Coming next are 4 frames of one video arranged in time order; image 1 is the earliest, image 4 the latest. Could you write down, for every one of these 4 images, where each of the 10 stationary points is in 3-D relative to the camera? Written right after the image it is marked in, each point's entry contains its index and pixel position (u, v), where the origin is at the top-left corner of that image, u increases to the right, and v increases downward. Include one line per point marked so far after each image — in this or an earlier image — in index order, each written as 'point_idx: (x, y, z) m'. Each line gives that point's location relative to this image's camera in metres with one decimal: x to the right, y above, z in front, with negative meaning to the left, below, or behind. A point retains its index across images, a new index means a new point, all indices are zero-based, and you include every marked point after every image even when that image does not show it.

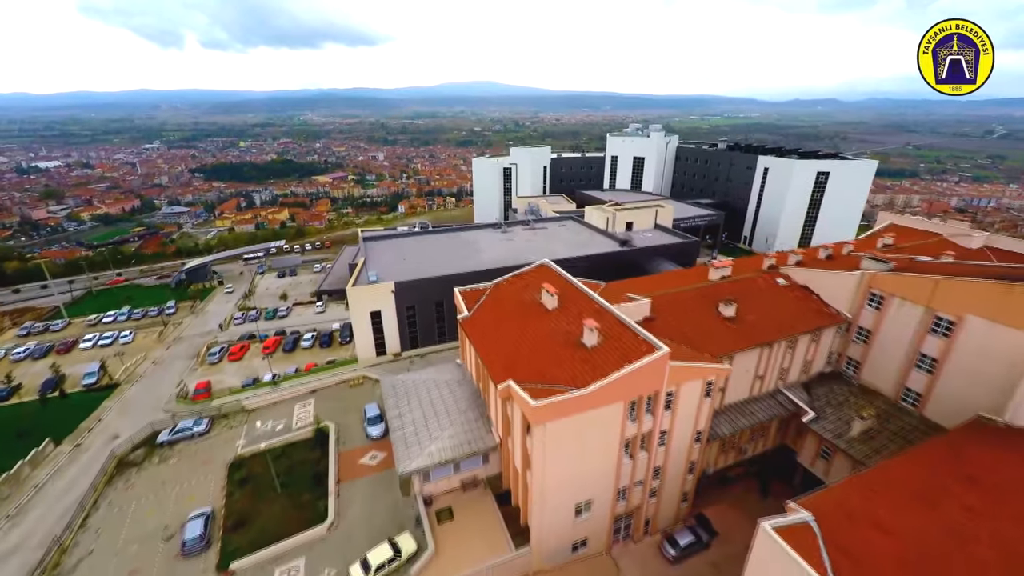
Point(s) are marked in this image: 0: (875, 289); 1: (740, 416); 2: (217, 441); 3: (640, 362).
0: (+13.5, 0.0, +16.1) m
1: (+8.3, -4.7, +15.6) m
2: (-12.6, -6.6, +18.4) m
3: (+3.5, -2.1, +11.9) m
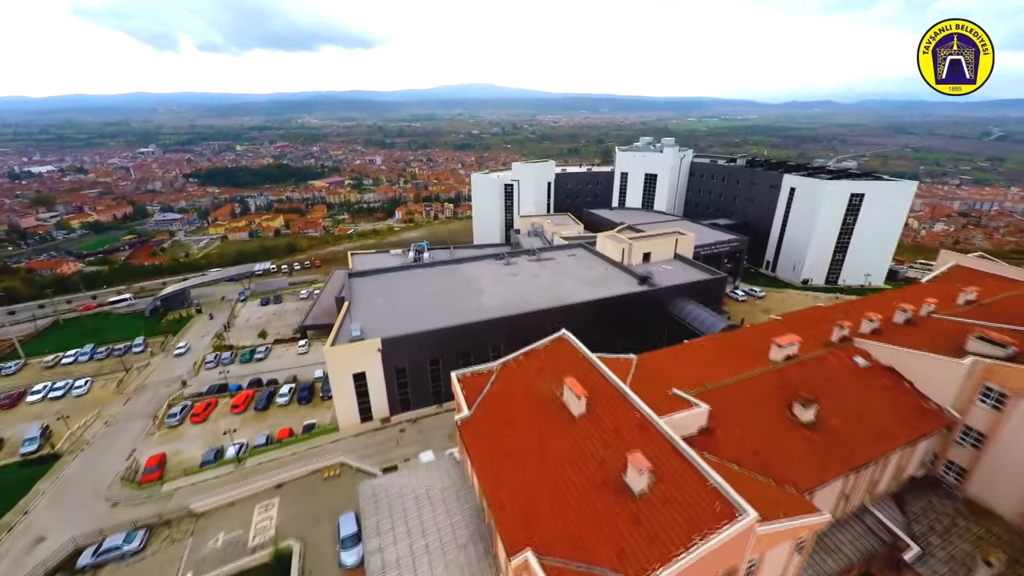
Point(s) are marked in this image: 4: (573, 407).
0: (+13.9, -2.7, +12.5) m
1: (+8.7, -7.4, +12.0) m
2: (-12.3, -9.4, +14.7) m
3: (+3.9, -4.8, +8.3) m
4: (+1.7, -3.3, +11.8) m
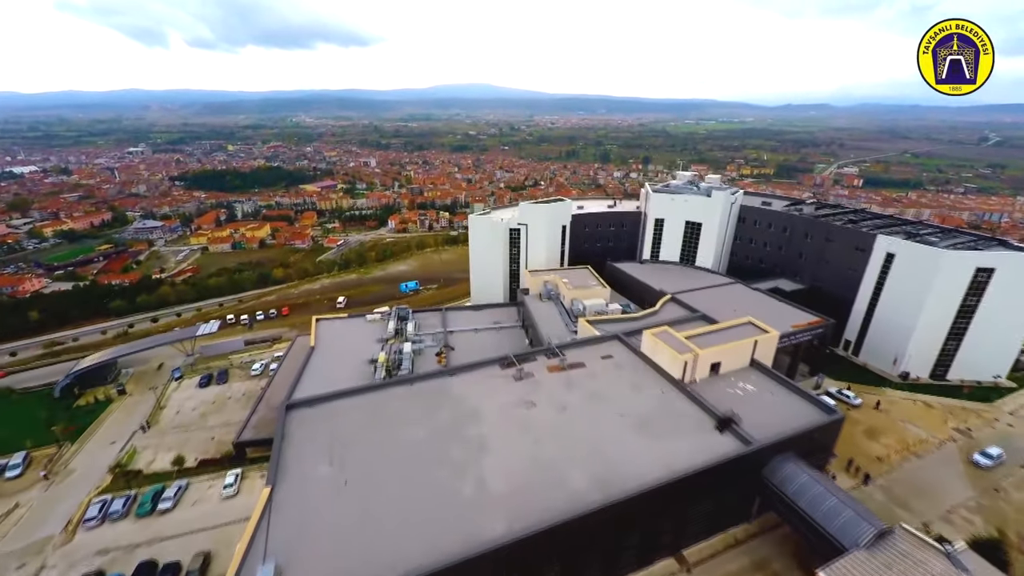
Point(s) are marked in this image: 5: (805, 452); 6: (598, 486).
0: (+14.7, -9.1, +3.5) m
1: (+9.5, -13.8, +2.9) m
2: (-11.5, -15.7, +5.4) m
3: (+4.8, -11.1, -0.9) m
4: (+2.5, -9.6, +2.7) m
5: (+12.7, -7.0, +18.7) m
6: (+3.2, -7.3, +16.0) m
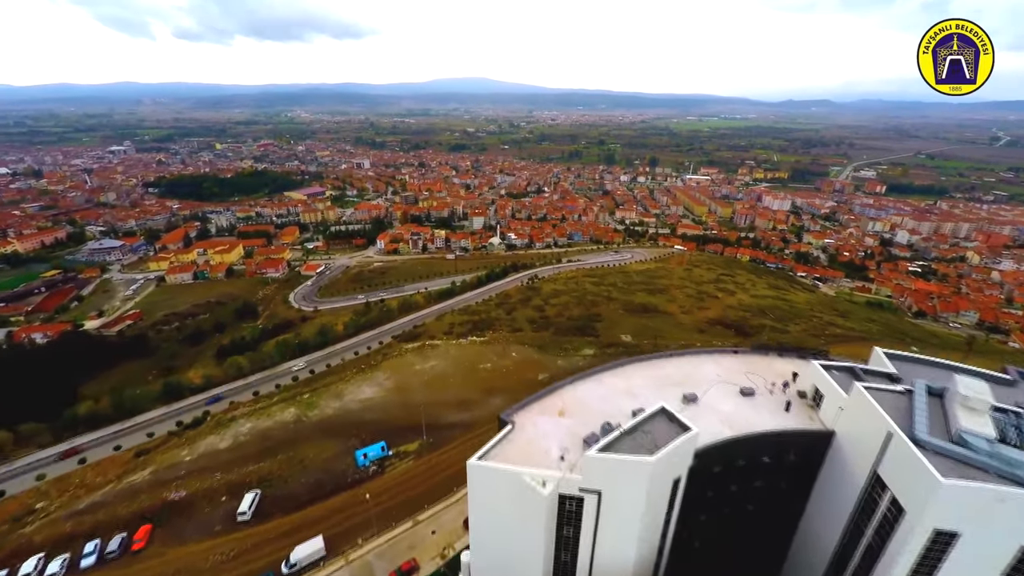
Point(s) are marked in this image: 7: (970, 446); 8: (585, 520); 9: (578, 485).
0: (+17.0, -23.7, -18.6) m
1: (+11.7, -28.3, -19.2) m
2: (-9.3, -30.1, -16.7) m
3: (+7.0, -25.7, -23.0) m
4: (+4.7, -24.2, -19.5) m
5: (+14.9, -21.4, -3.4) m
6: (+5.4, -21.7, -6.2) m
7: (+16.2, -5.4, +15.6) m
8: (+2.9, -9.8, +17.8) m
9: (+2.4, -8.1, +16.9) m
